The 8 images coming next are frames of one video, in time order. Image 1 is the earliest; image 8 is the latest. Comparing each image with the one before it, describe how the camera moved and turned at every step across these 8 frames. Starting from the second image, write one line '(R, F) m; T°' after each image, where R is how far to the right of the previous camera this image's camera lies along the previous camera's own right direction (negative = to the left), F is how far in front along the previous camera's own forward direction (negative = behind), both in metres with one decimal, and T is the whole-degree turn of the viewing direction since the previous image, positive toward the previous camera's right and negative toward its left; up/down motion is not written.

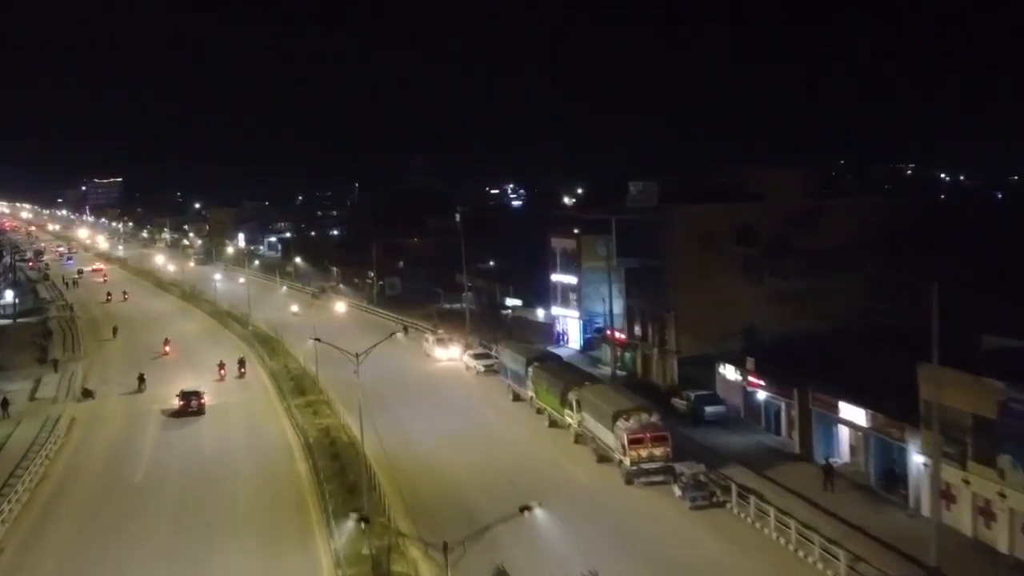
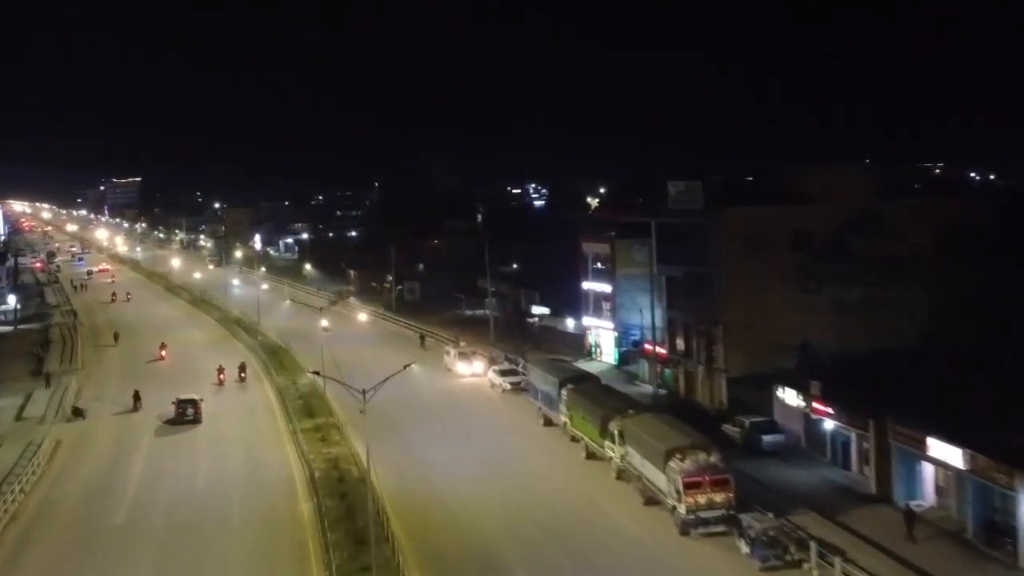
(-0.2, +3.1) m; -1°
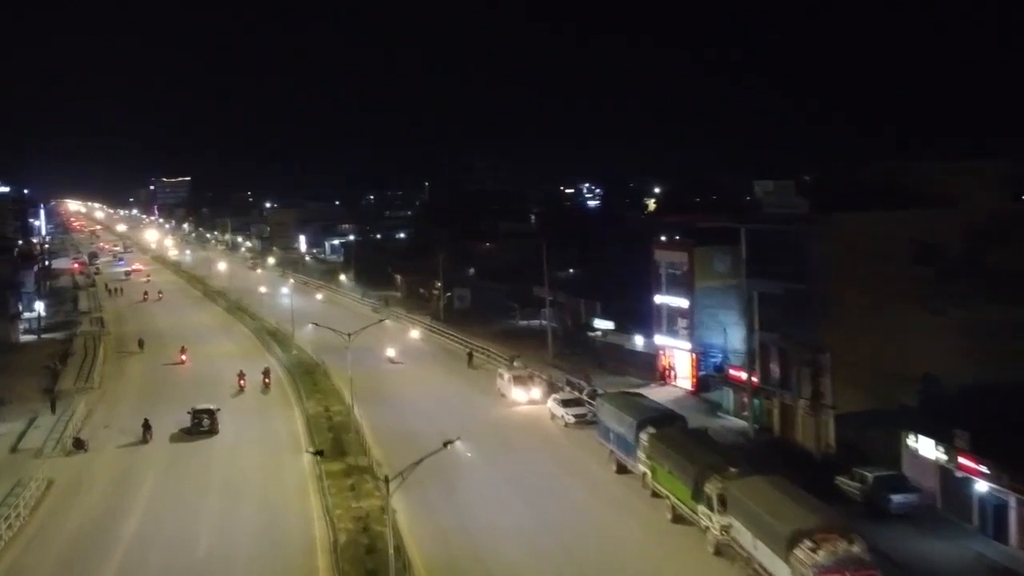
(-0.3, +4.4) m; -2°
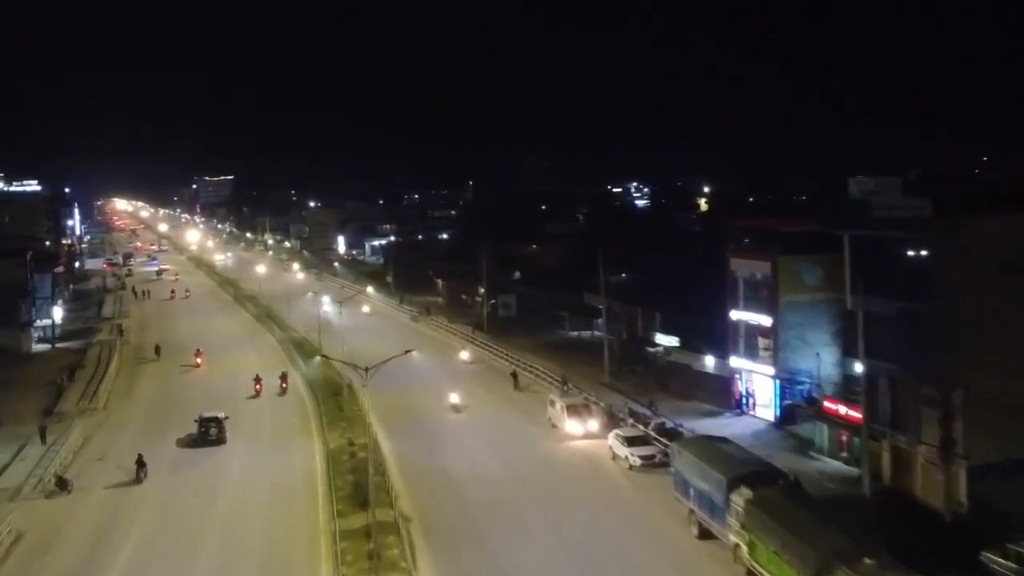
(-0.2, +4.3) m; -2°
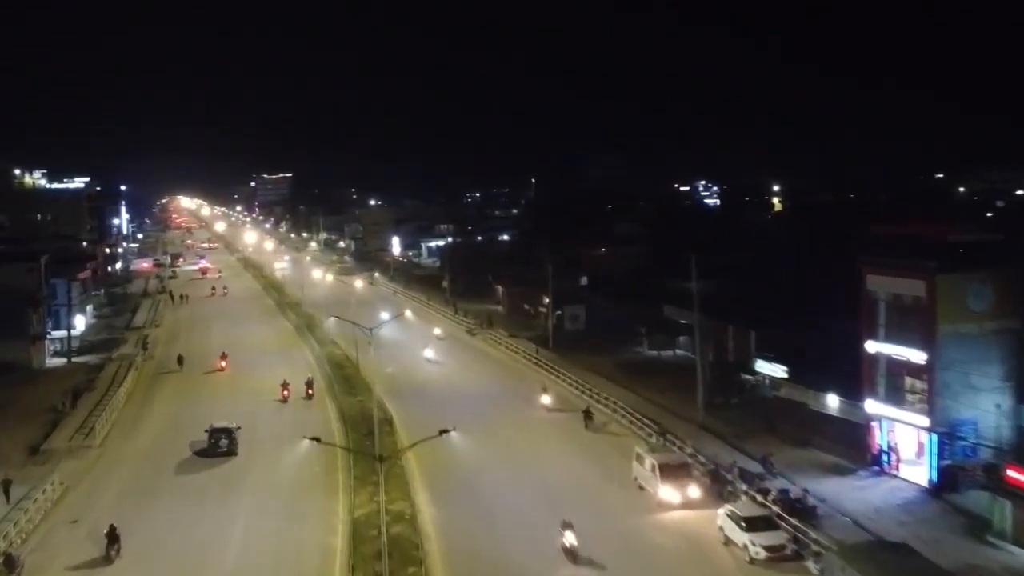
(-0.3, +5.8) m; -3°
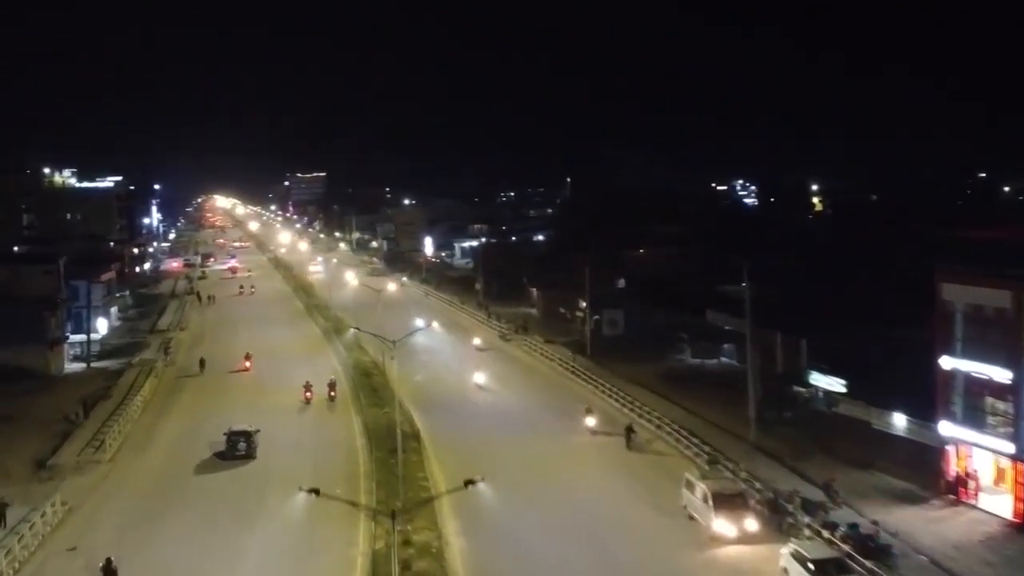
(-0.1, +1.9) m; -2°
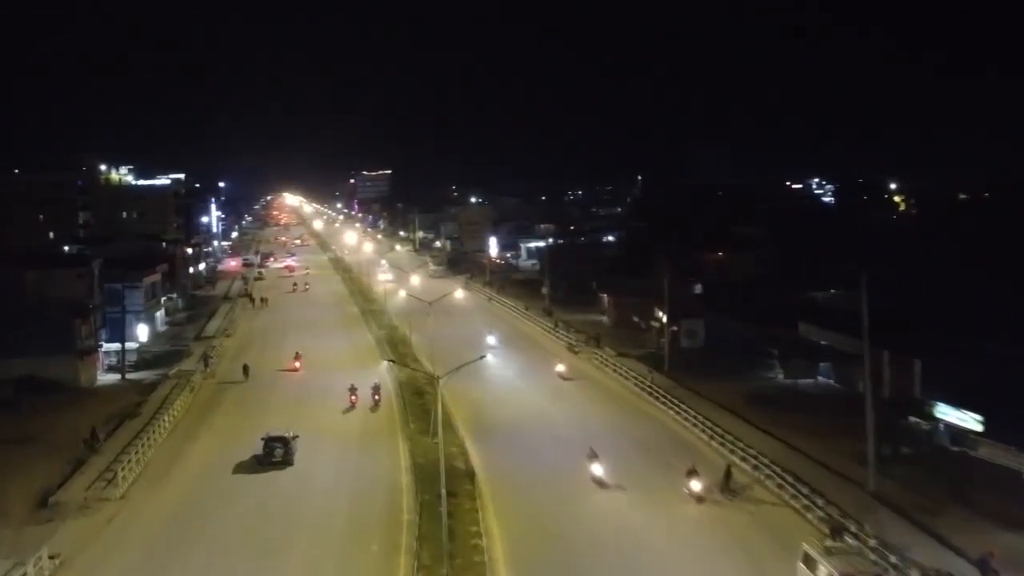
(-0.1, +3.9) m; -3°
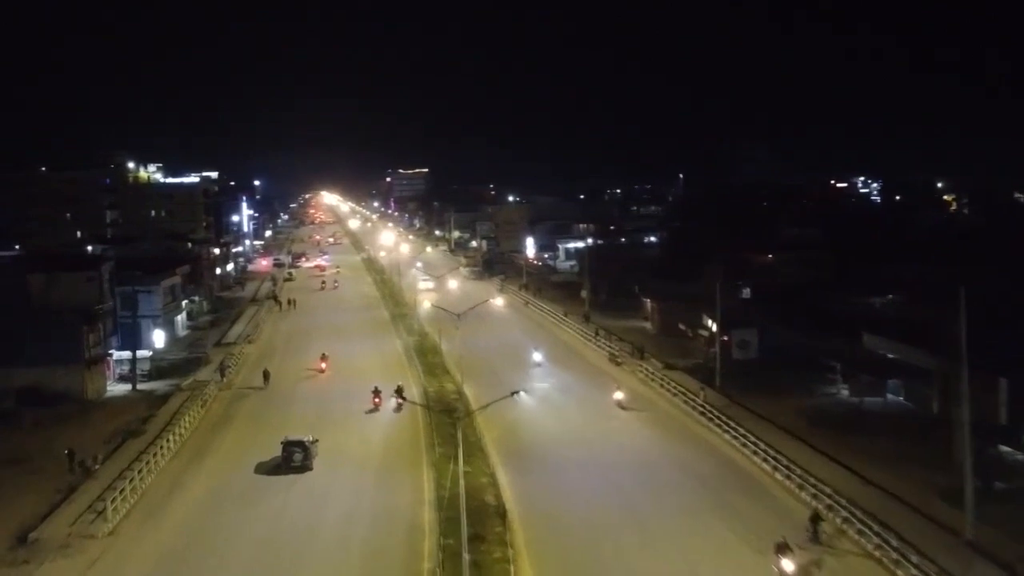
(0.0, +2.8) m; -2°
